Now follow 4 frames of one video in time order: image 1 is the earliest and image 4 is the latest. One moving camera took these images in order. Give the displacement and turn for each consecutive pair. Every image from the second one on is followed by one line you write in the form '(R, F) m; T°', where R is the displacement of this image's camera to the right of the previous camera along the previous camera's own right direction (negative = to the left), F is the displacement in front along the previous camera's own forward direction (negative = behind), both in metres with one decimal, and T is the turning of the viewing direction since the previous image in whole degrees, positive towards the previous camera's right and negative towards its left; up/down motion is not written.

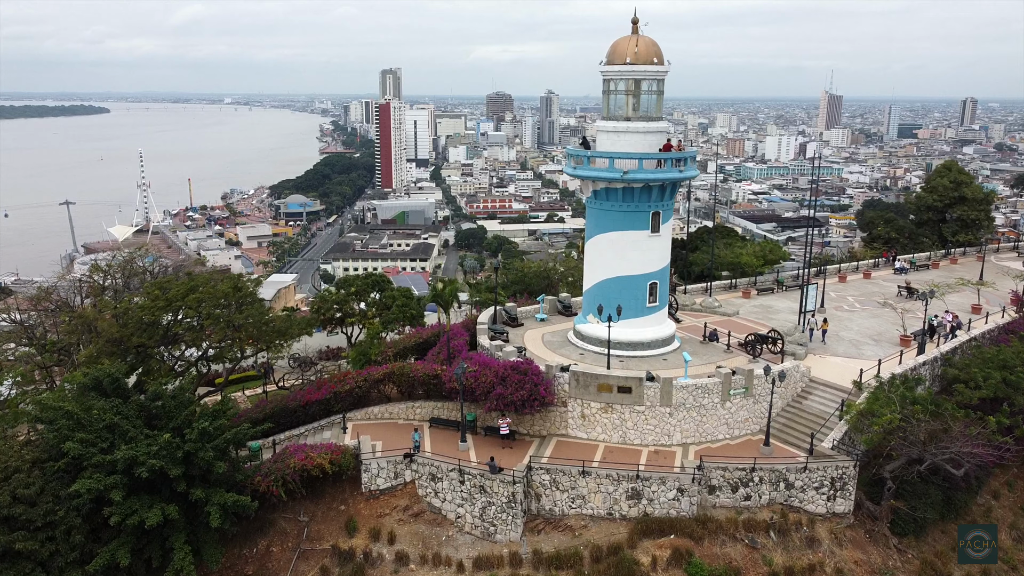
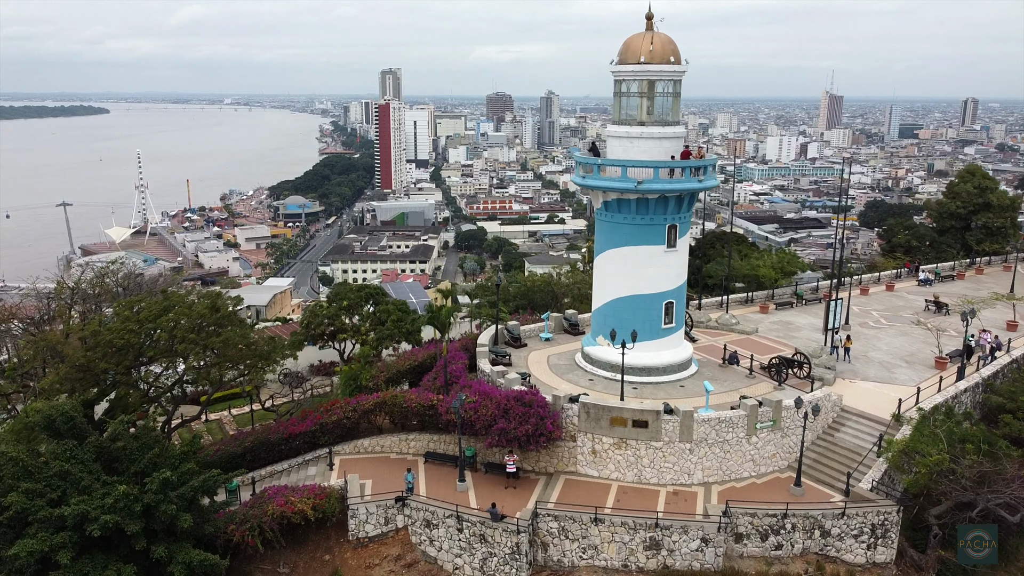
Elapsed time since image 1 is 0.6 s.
(-0.1, +1.9) m; 0°
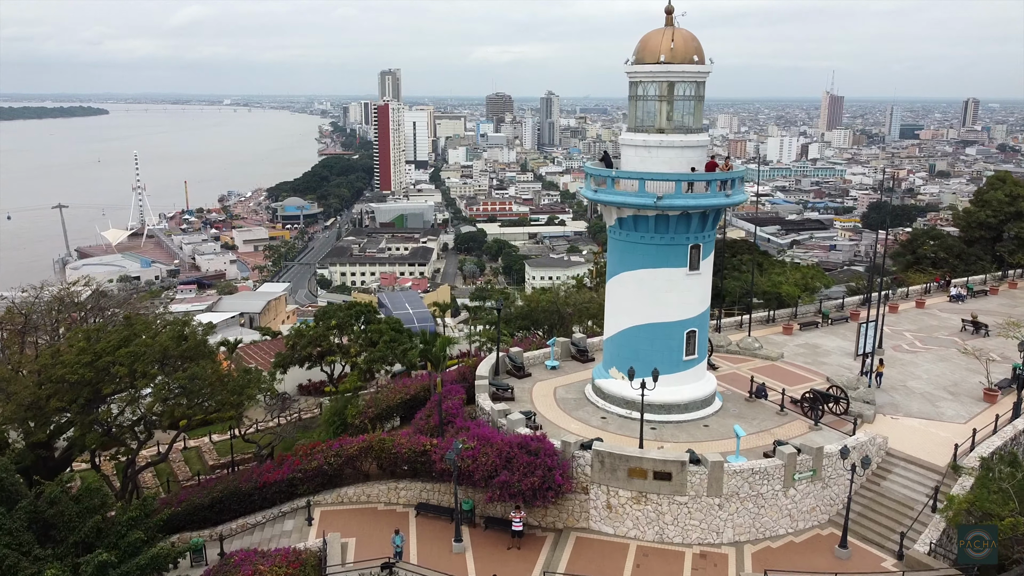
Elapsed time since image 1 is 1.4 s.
(-0.1, +2.2) m; 0°
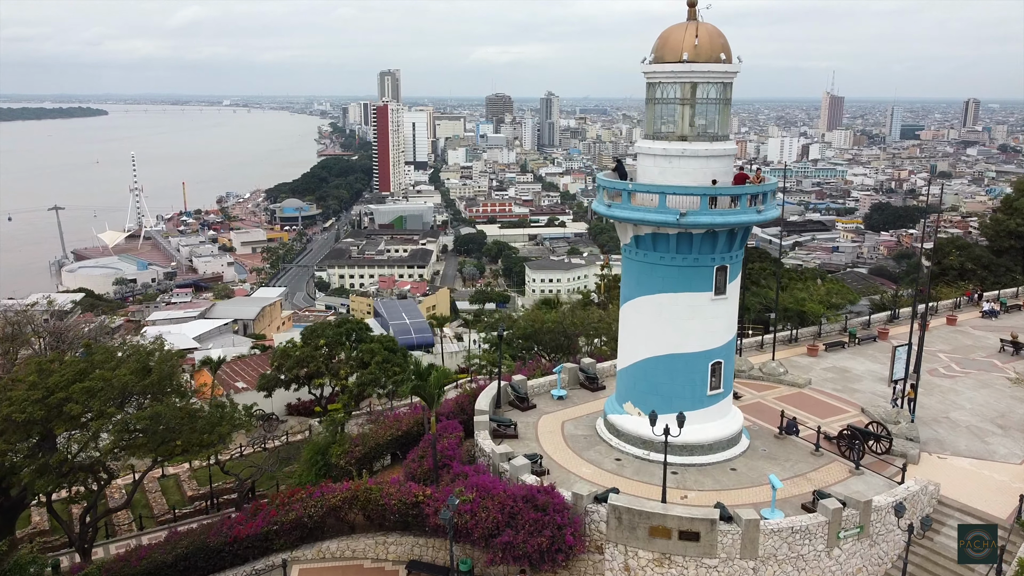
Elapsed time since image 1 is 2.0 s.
(-0.1, +2.0) m; 0°
